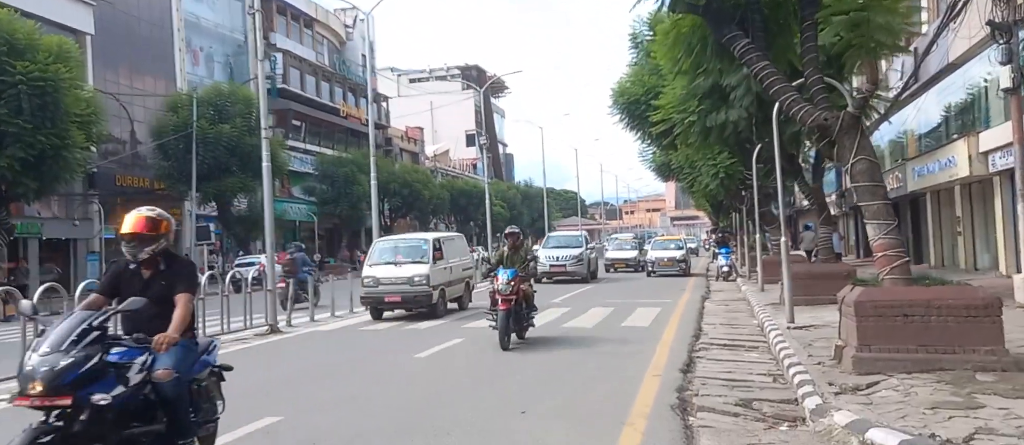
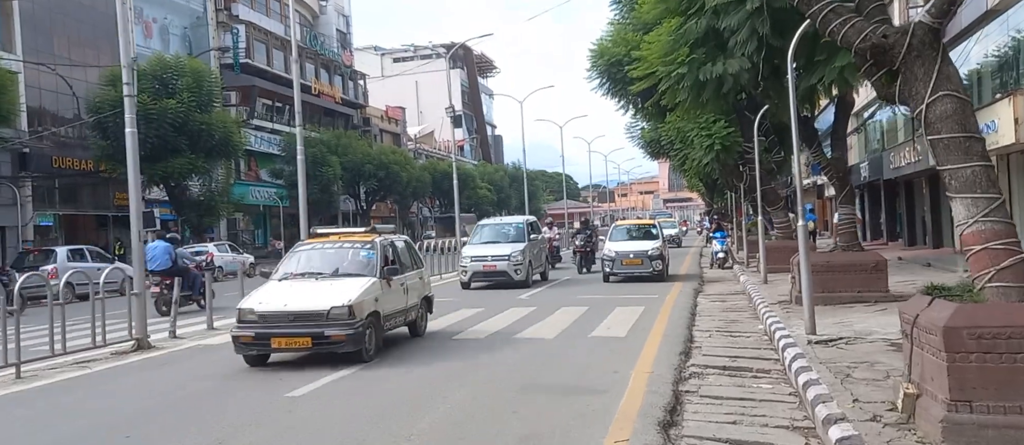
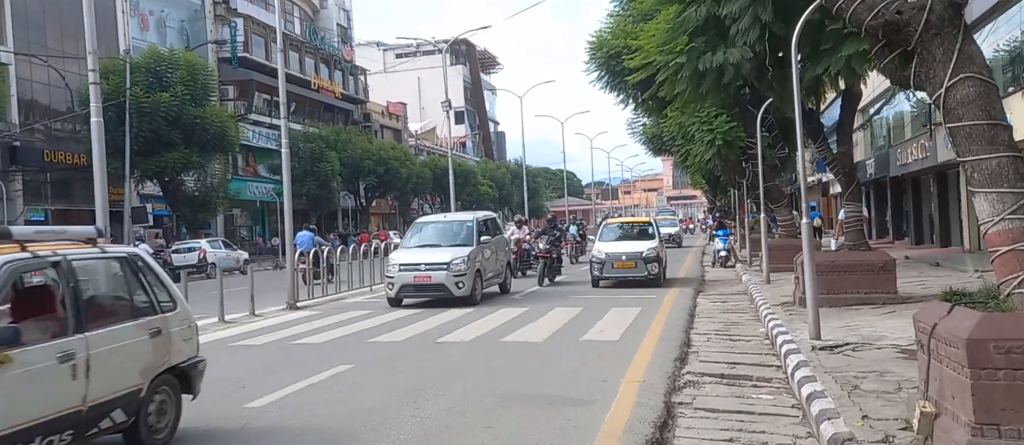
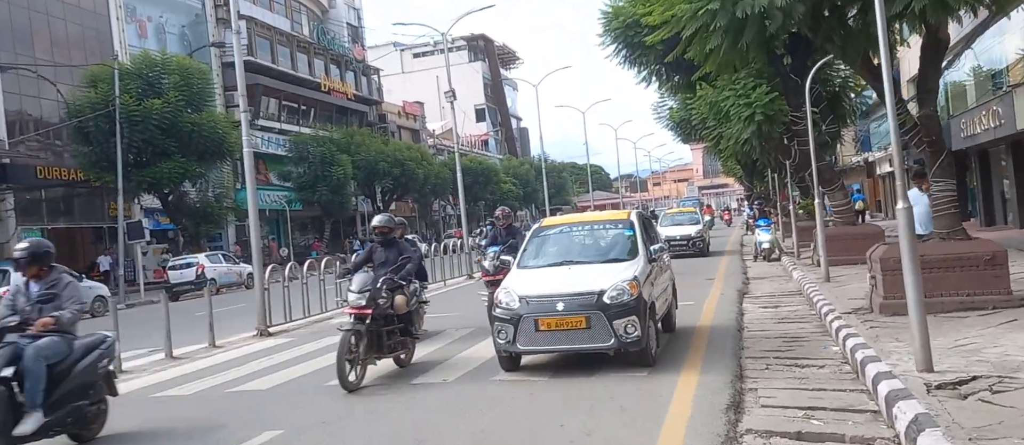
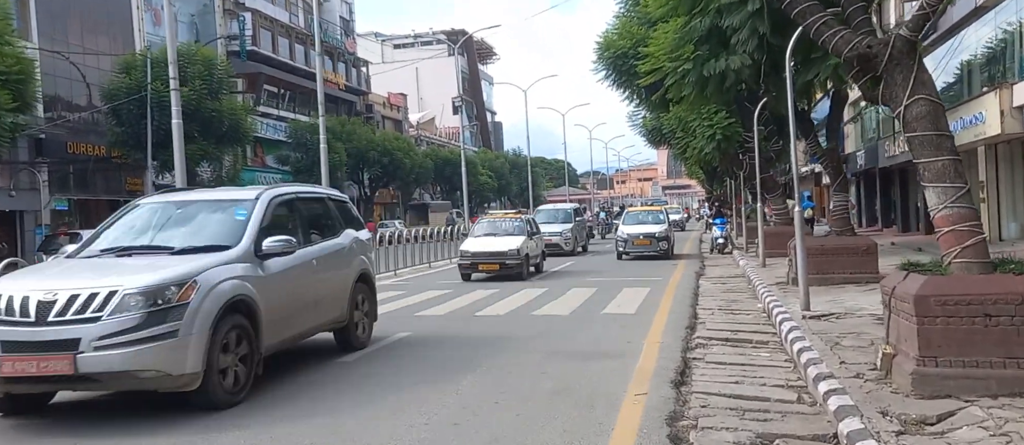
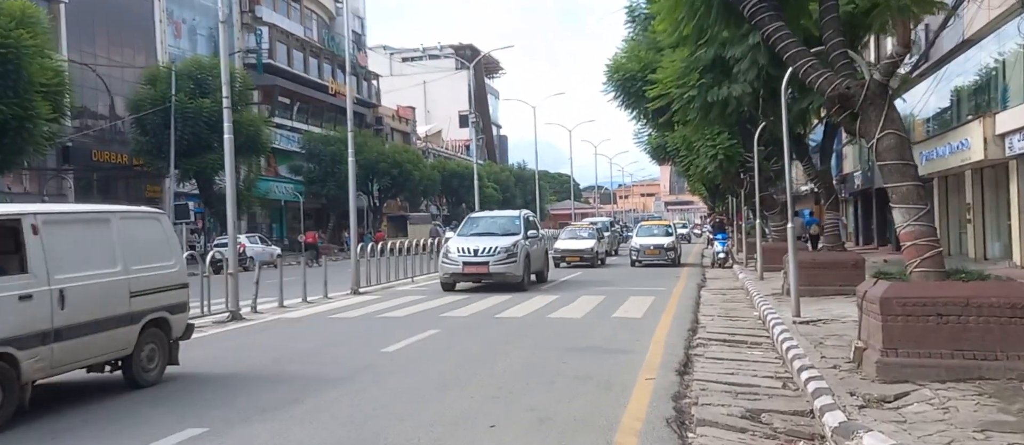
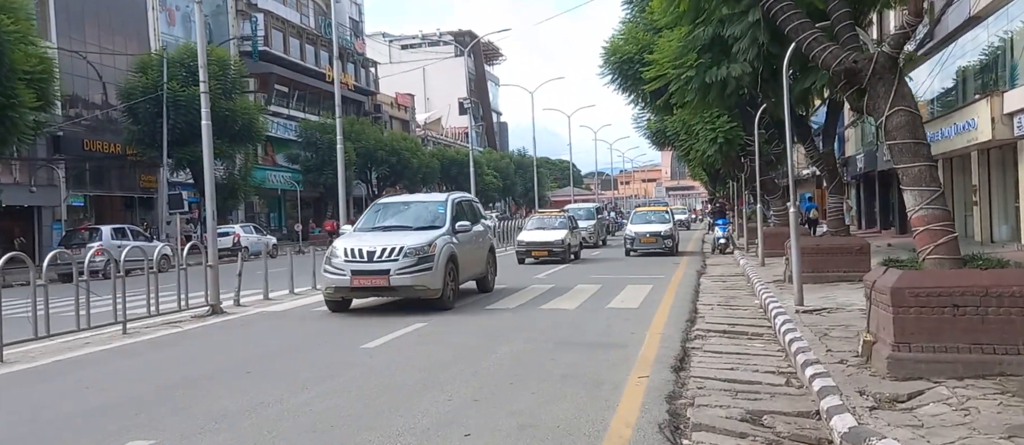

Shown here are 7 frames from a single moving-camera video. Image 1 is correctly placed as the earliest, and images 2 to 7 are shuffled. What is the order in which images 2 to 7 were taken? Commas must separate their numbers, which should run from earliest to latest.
6, 7, 5, 2, 3, 4
